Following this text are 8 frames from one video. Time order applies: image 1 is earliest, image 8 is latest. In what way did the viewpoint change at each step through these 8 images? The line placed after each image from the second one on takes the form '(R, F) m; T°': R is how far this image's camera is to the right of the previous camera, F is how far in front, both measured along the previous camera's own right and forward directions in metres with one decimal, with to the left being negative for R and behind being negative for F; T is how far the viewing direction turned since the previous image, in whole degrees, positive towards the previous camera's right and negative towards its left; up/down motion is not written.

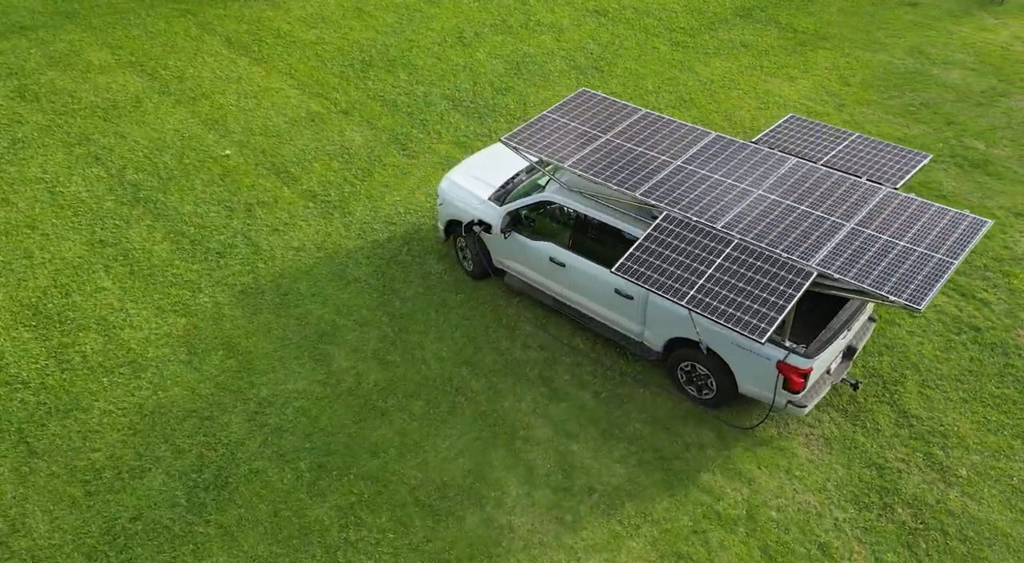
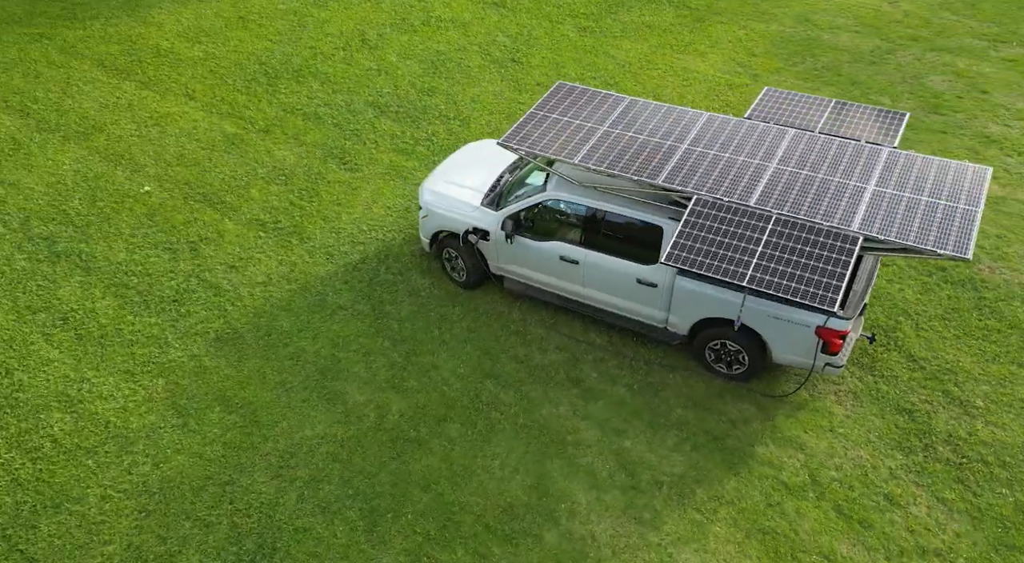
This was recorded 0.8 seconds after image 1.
(-1.5, +0.4) m; +10°
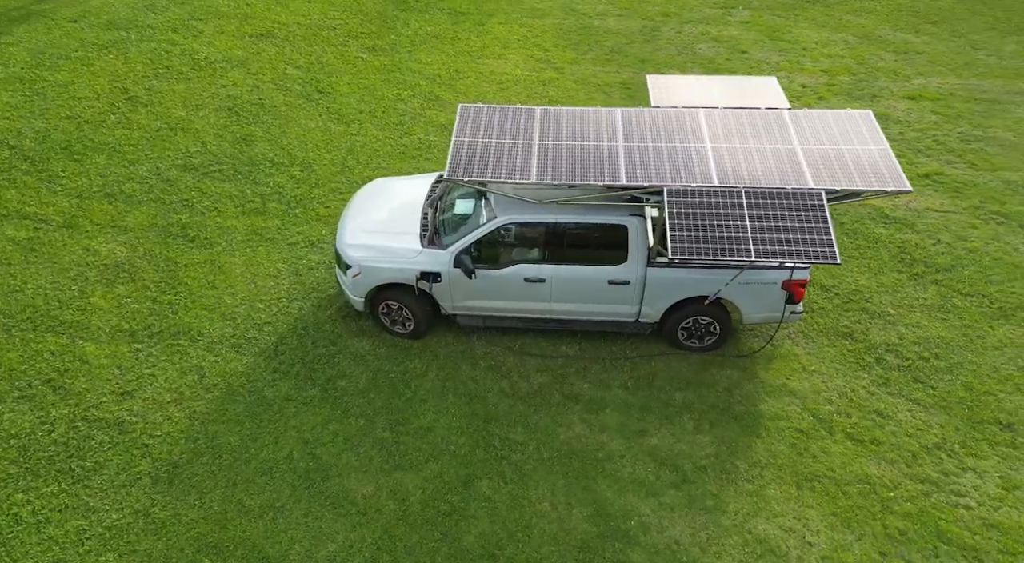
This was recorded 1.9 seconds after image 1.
(-2.1, +0.7) m; +19°
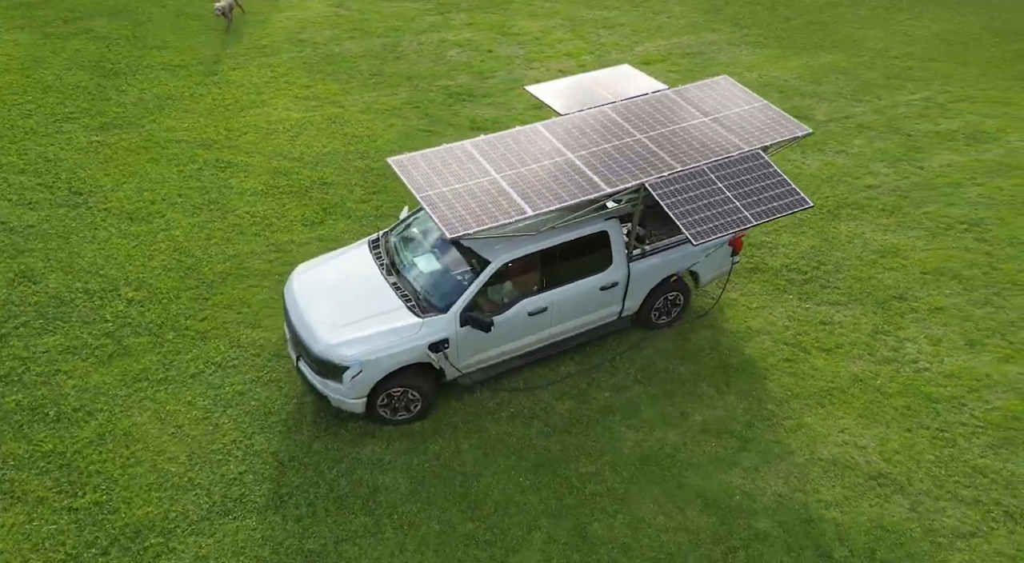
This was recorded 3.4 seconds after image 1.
(-2.9, +1.0) m; +24°
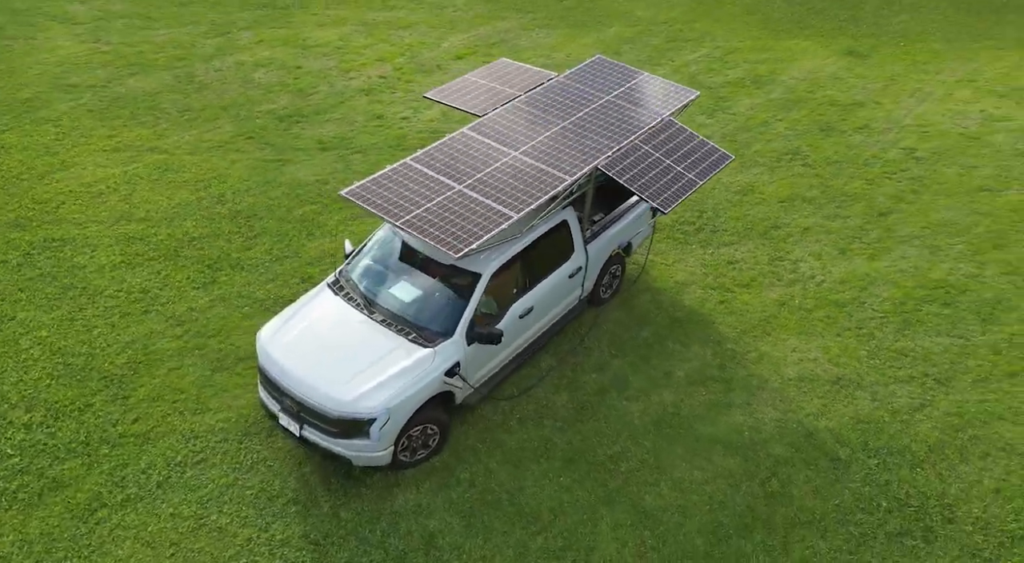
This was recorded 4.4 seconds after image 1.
(-2.1, +0.4) m; +18°
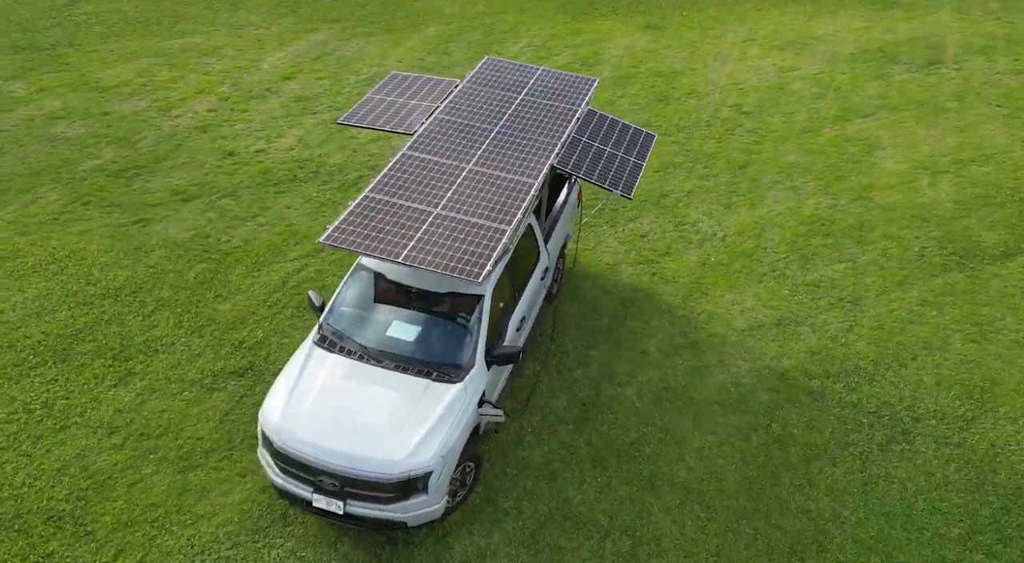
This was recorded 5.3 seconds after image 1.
(-1.8, +0.5) m; +16°
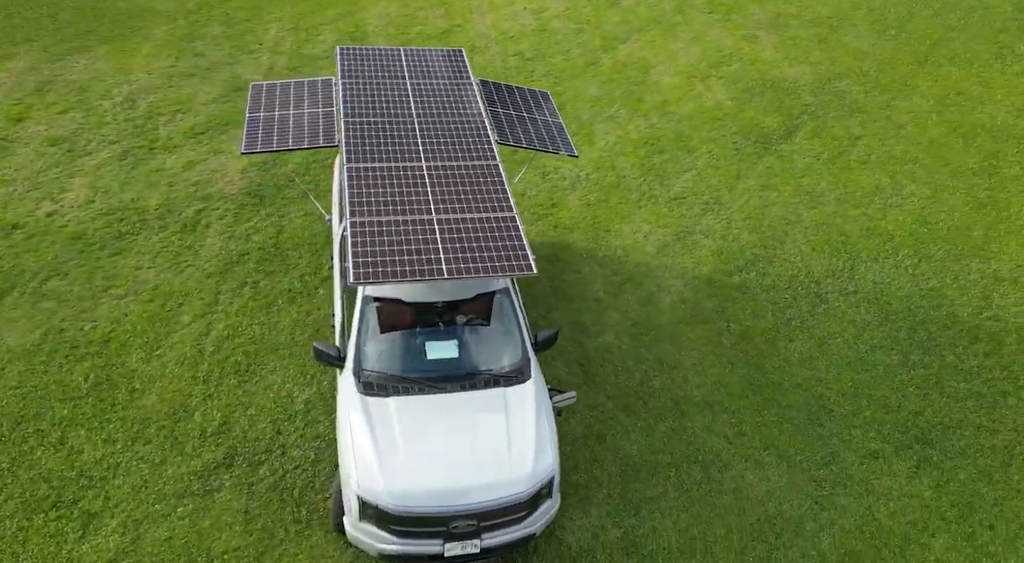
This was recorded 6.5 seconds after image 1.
(-2.5, +0.6) m; +21°
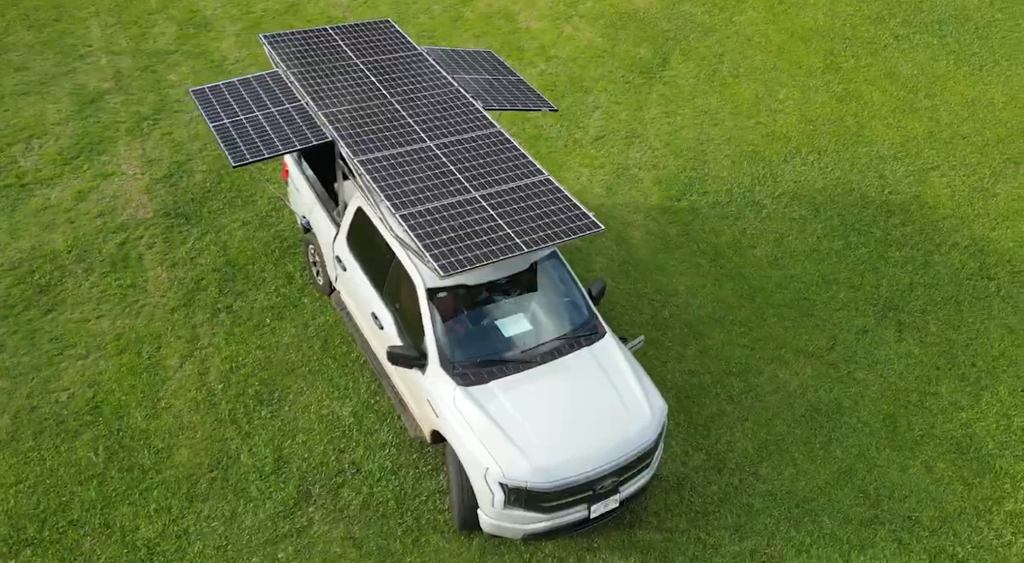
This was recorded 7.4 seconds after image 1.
(-2.0, +0.2) m; +13°
